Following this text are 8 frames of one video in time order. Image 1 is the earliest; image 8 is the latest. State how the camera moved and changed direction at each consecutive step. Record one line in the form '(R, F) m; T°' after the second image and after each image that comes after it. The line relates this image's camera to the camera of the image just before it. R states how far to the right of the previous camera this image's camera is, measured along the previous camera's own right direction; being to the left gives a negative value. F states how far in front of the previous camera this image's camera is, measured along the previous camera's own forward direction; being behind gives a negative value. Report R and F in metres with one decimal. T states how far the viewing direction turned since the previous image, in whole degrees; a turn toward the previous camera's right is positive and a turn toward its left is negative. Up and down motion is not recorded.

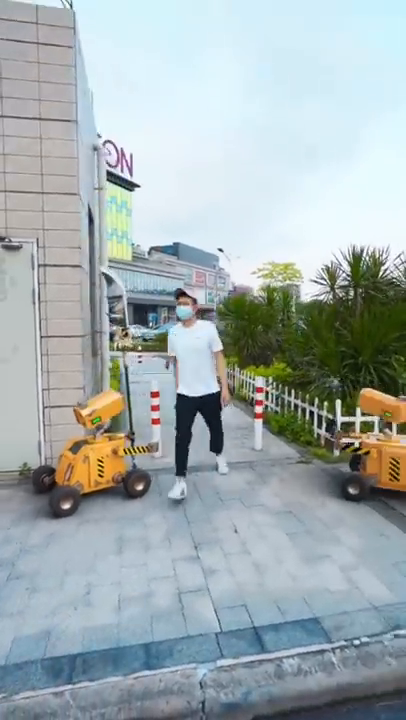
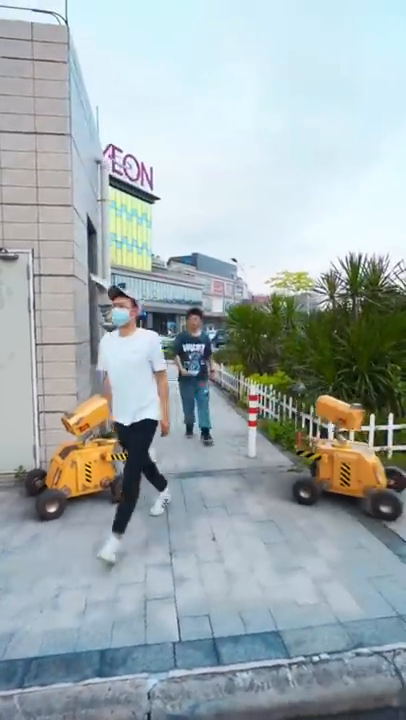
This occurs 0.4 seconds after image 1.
(+0.3, 0.0) m; -3°
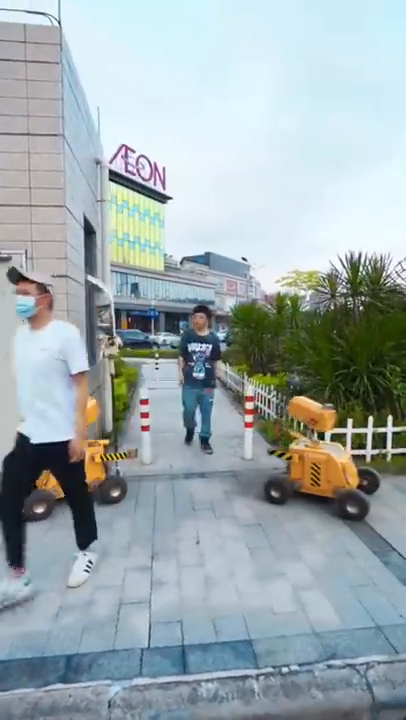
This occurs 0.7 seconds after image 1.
(+0.2, +0.1) m; -2°
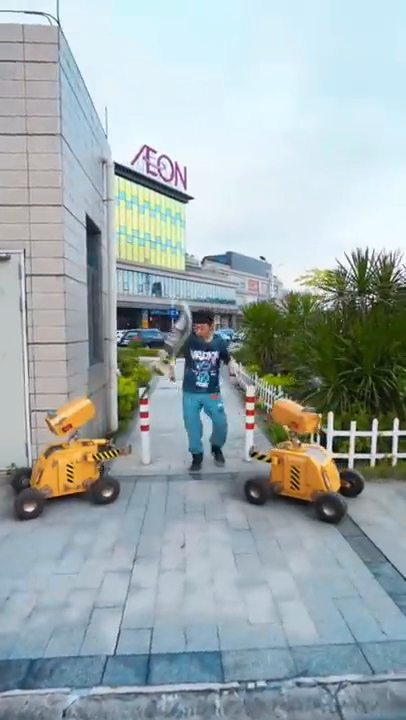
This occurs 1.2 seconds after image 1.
(+0.3, +0.1) m; -3°
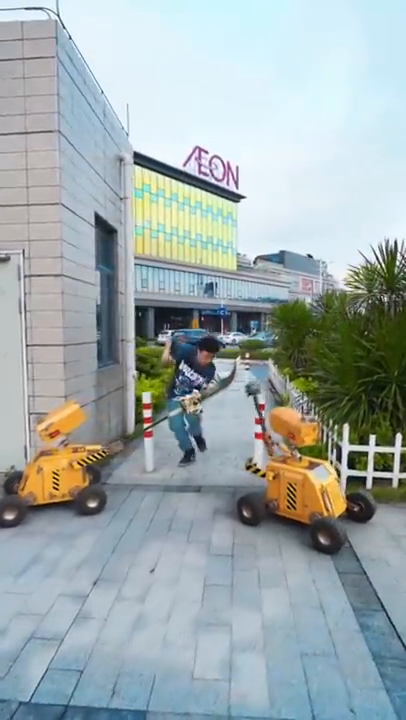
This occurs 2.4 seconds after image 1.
(+0.6, +0.4) m; -7°
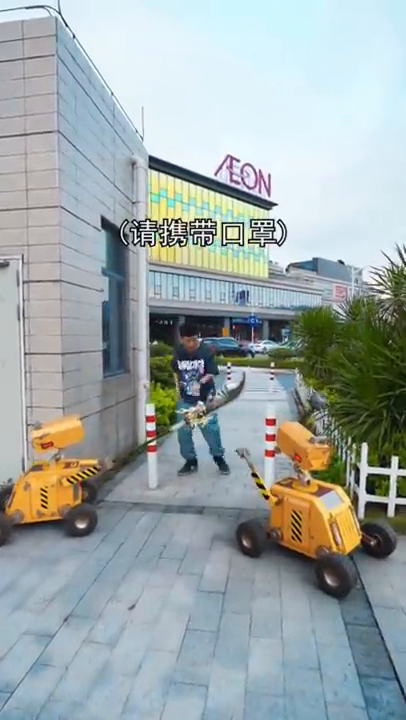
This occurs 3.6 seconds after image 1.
(+0.3, +0.3) m; -4°
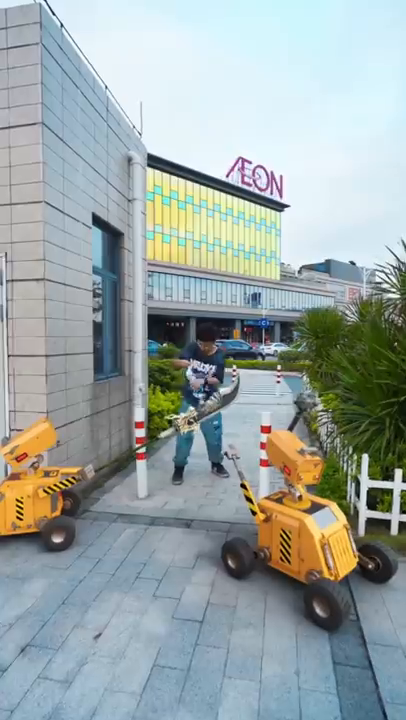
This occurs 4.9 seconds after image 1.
(+0.2, +0.3) m; -2°
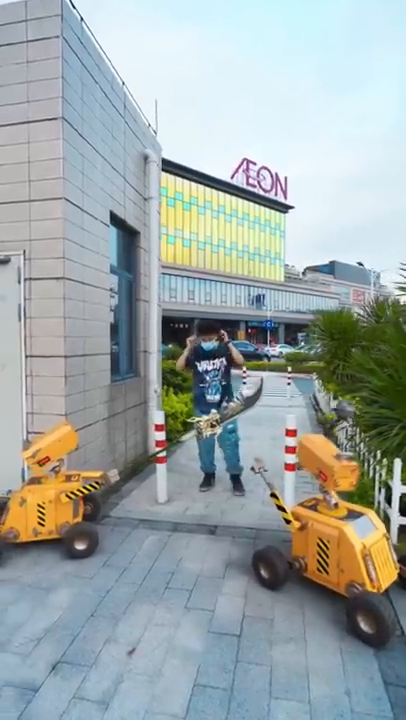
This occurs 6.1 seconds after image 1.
(-0.2, +0.1) m; 0°
